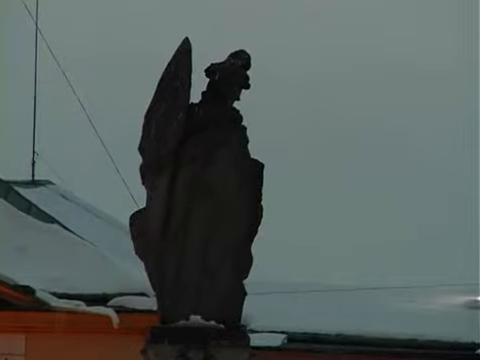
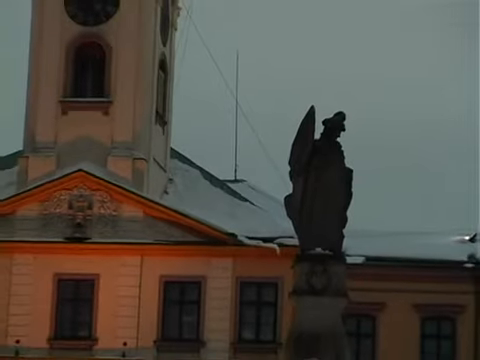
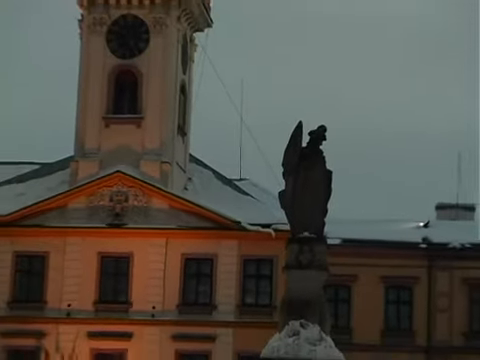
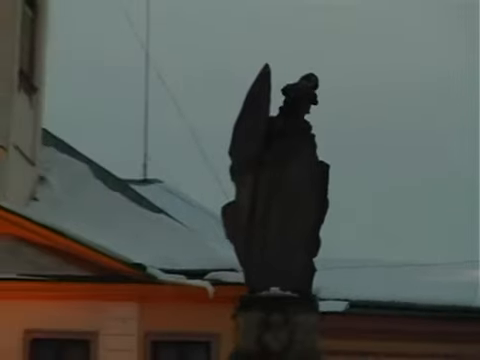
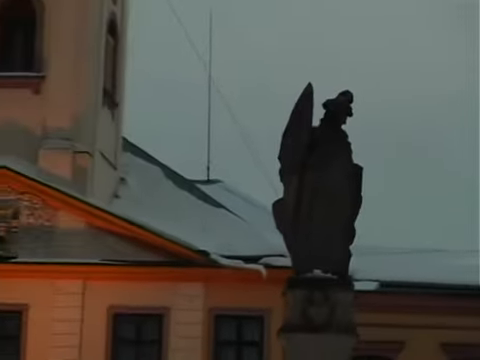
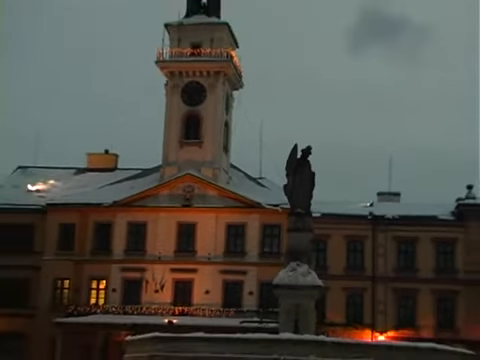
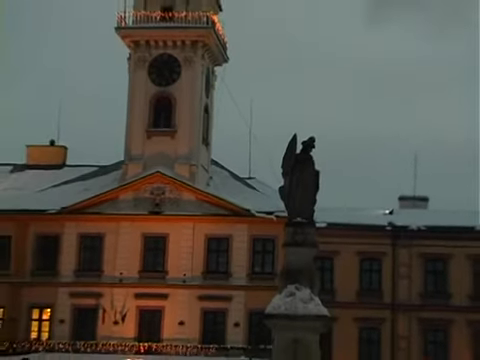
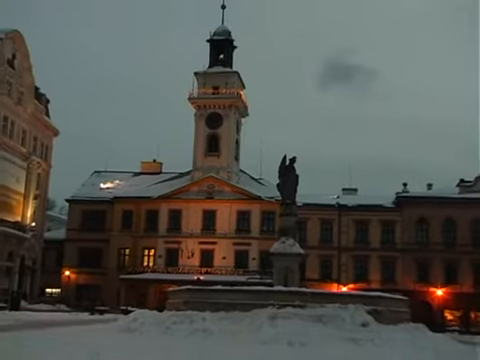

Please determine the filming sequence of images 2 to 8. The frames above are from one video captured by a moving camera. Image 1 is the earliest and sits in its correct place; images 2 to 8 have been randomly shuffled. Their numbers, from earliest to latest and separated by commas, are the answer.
4, 5, 2, 3, 7, 6, 8
